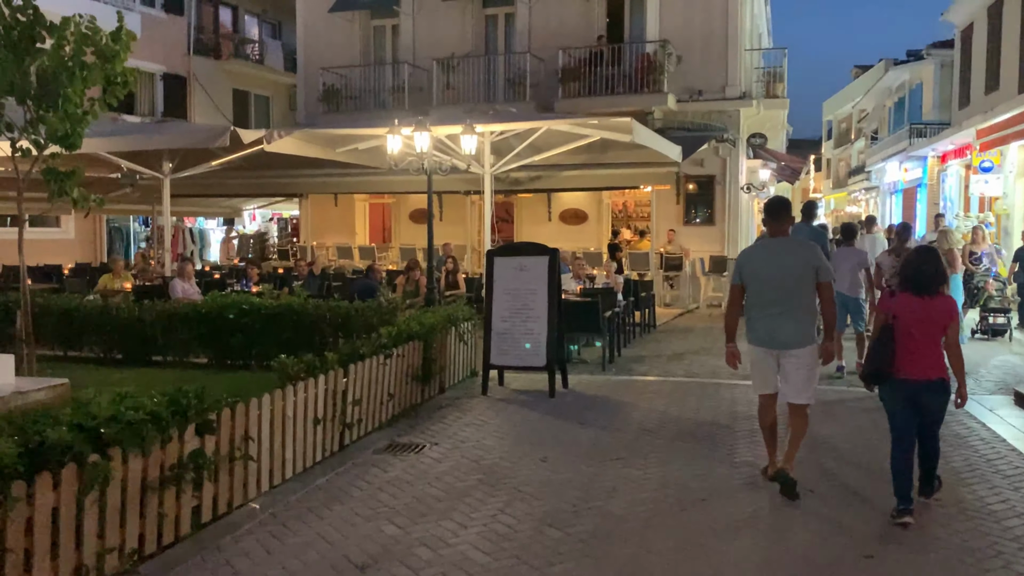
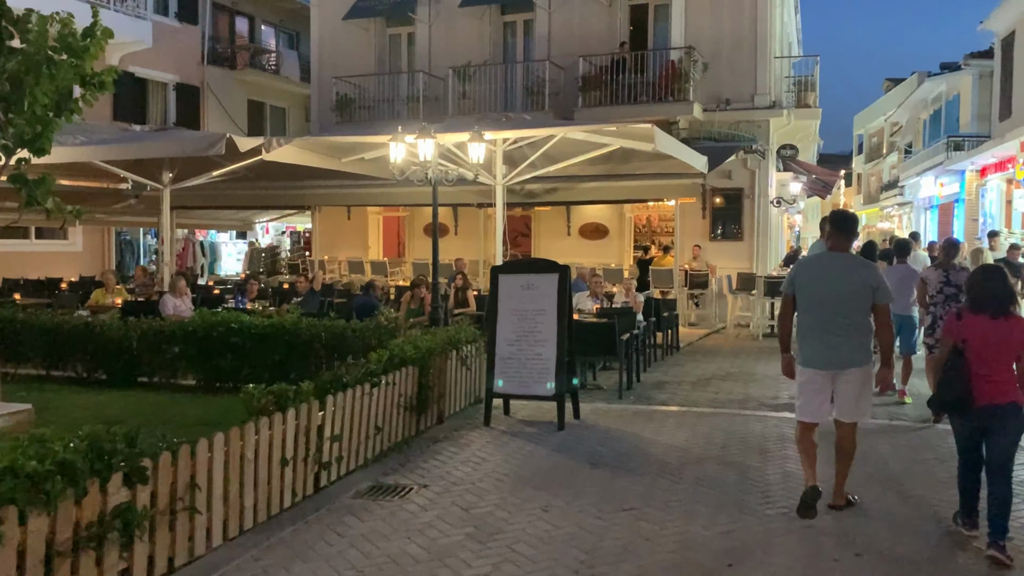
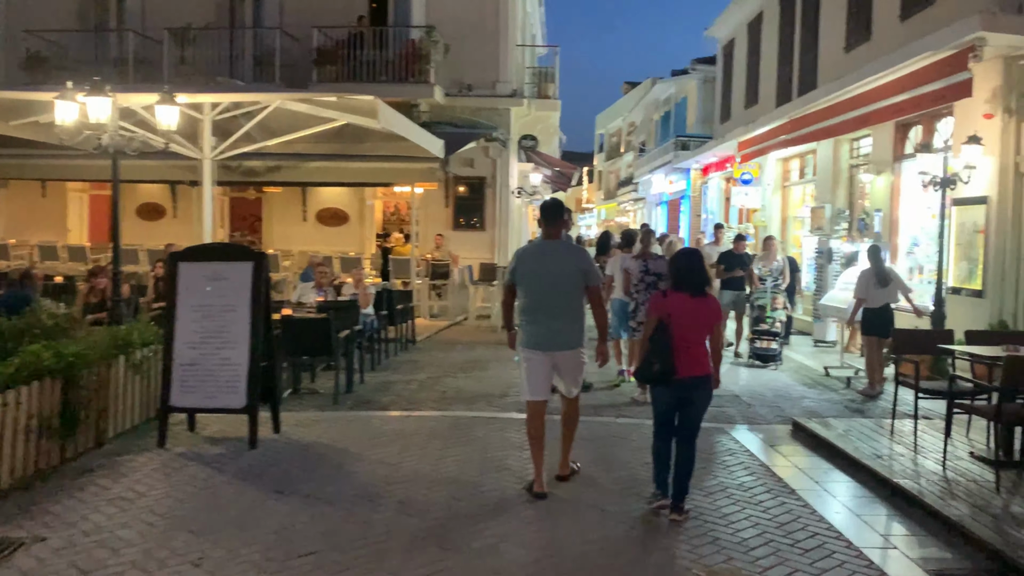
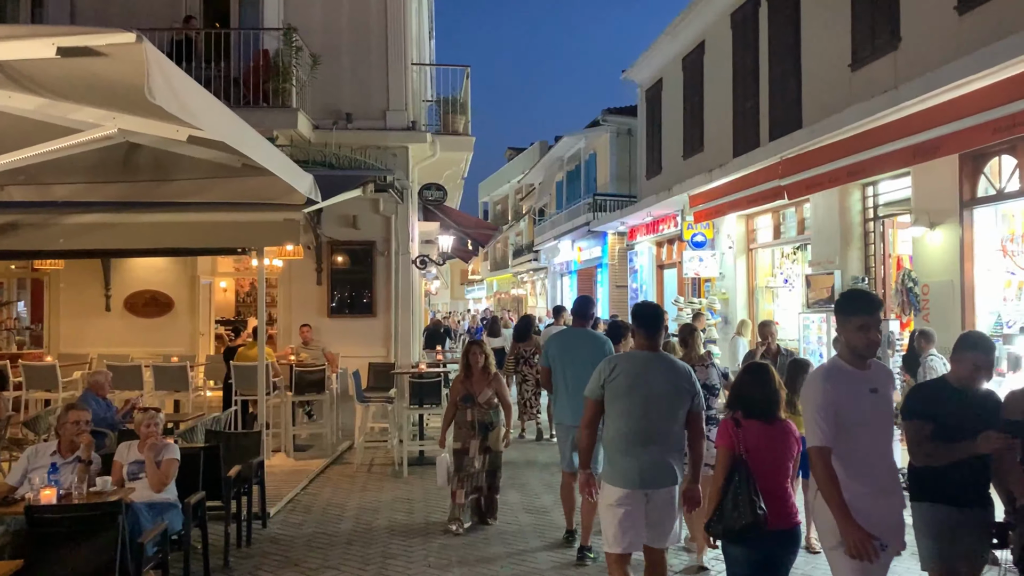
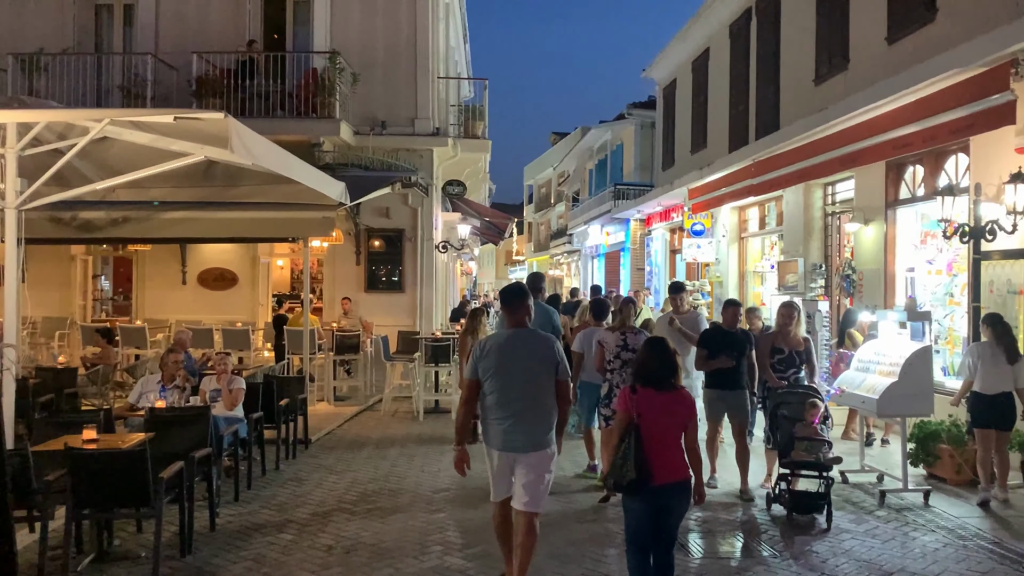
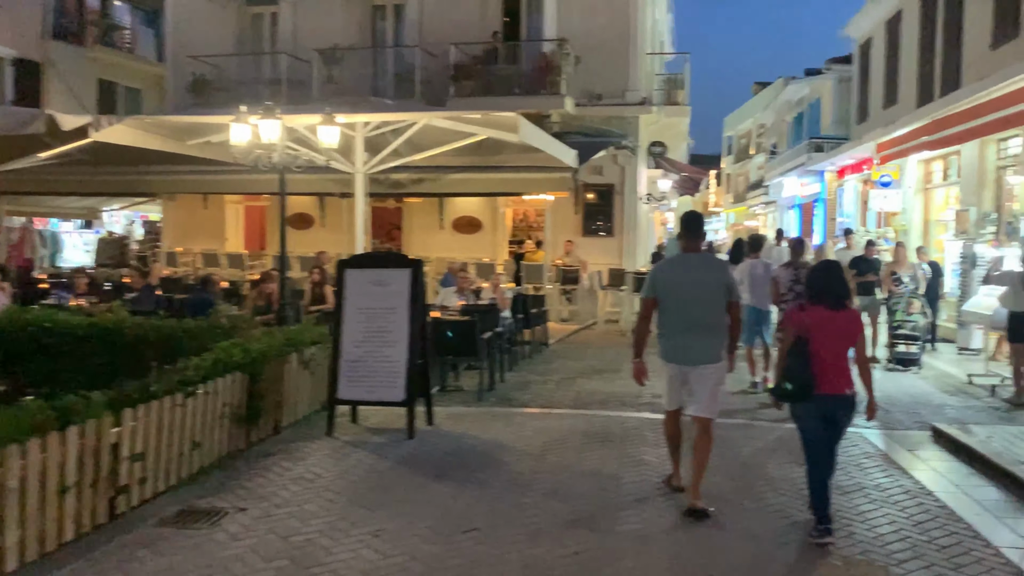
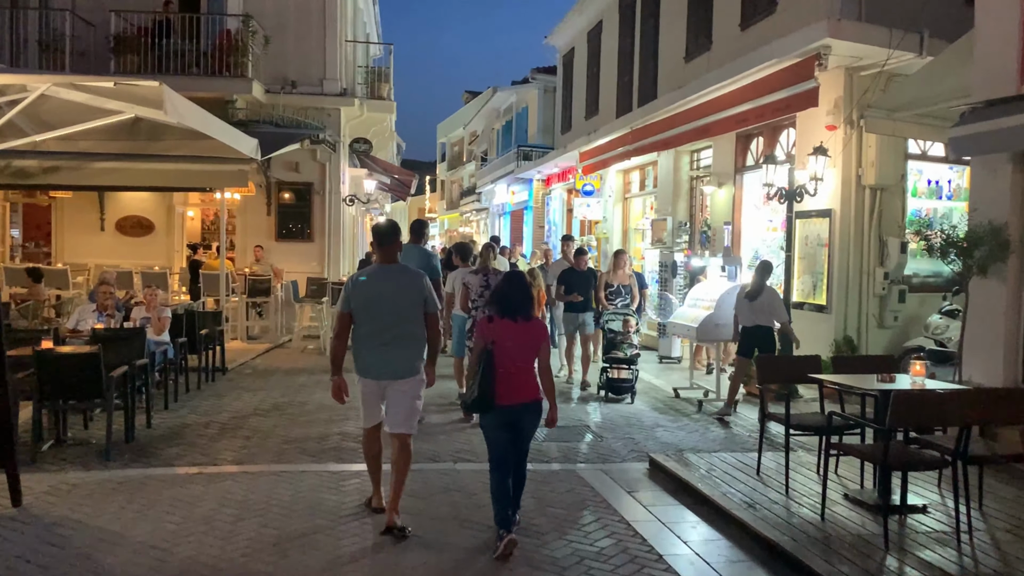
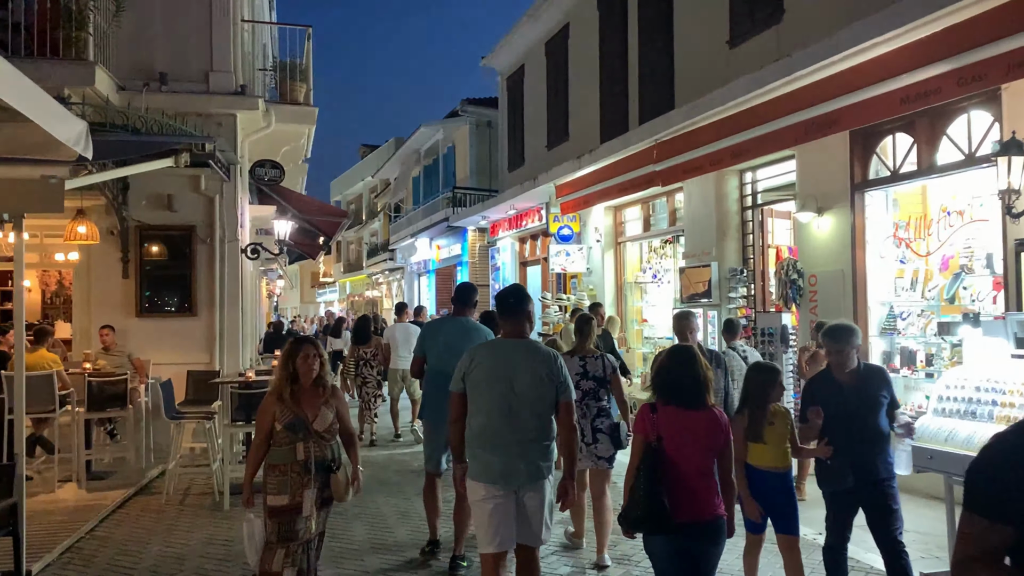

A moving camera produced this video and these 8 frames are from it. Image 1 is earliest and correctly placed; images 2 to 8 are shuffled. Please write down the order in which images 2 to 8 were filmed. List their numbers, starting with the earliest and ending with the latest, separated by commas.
2, 6, 3, 7, 5, 4, 8
